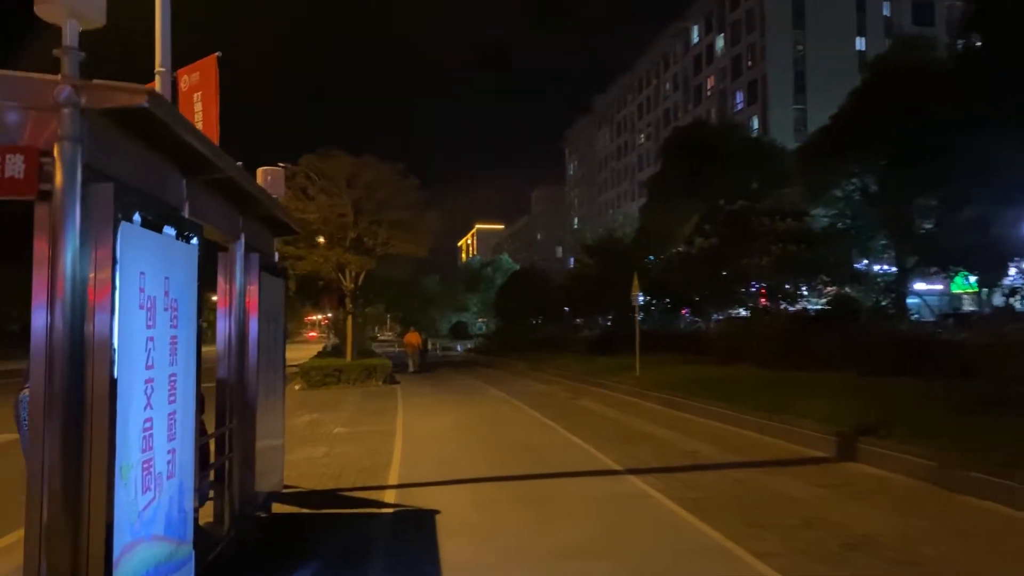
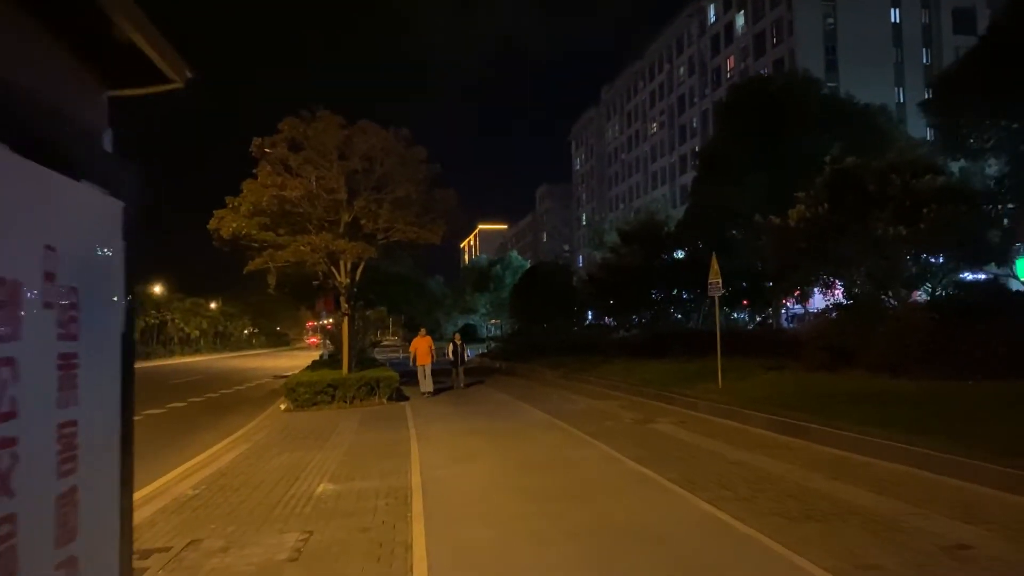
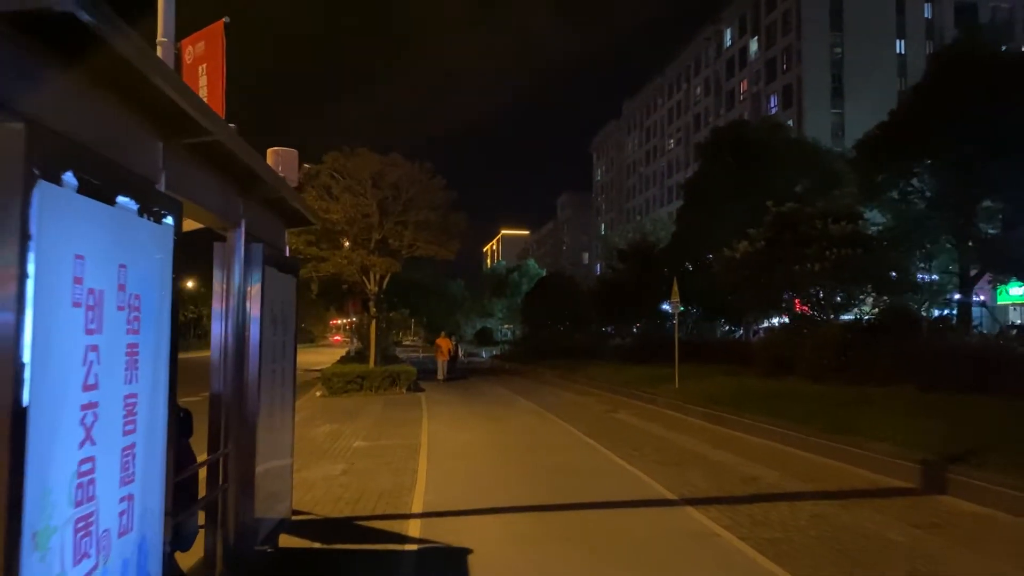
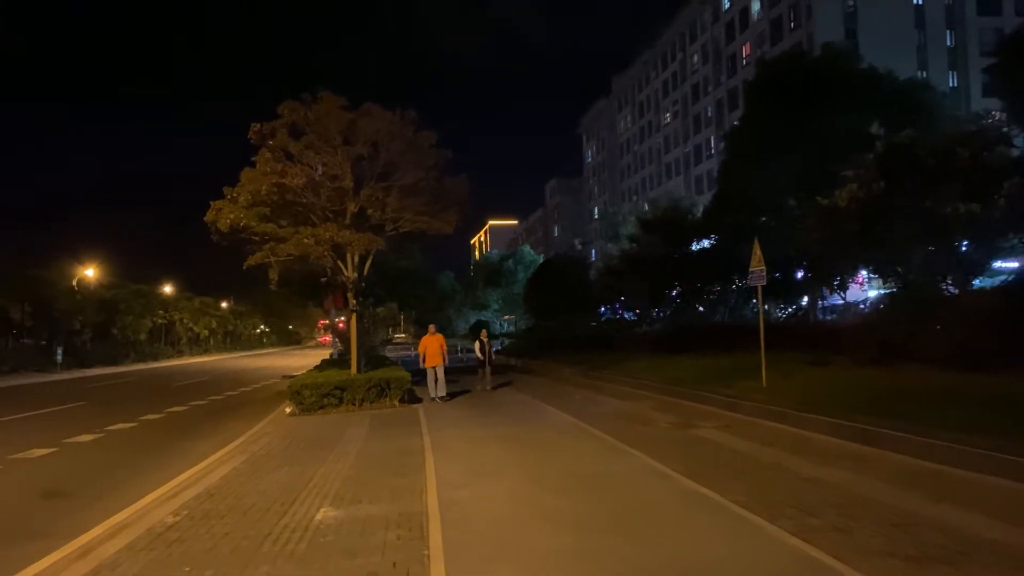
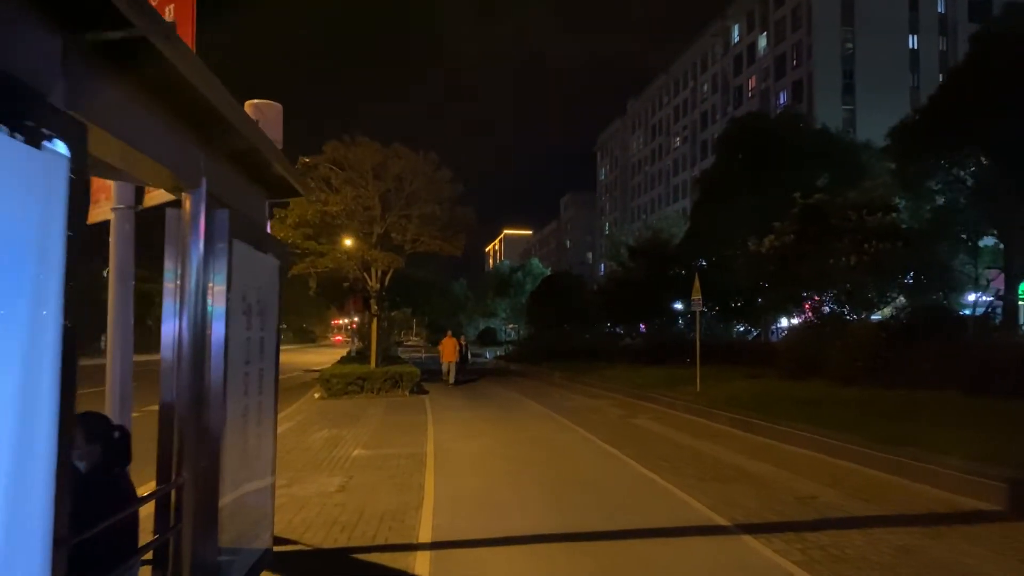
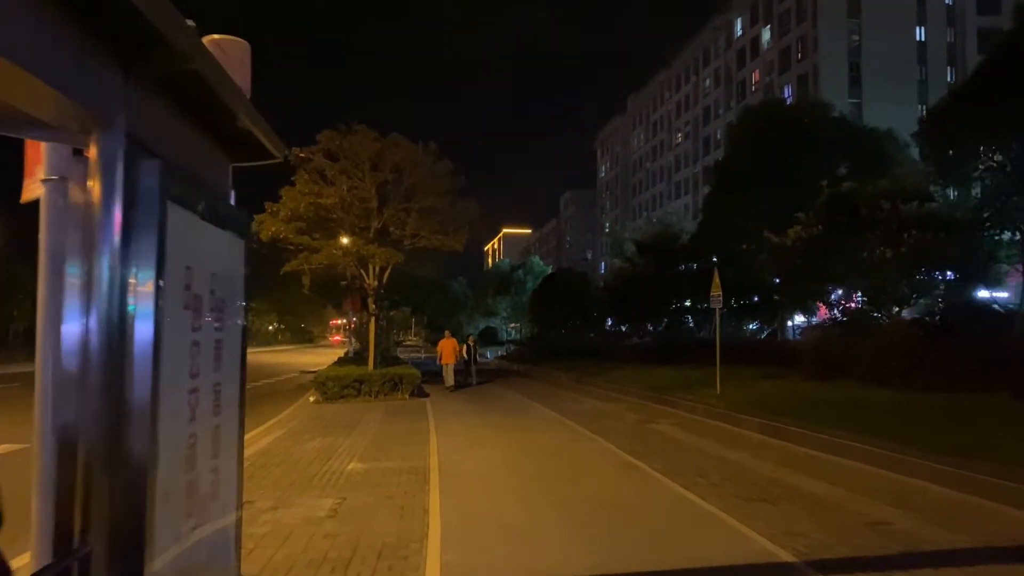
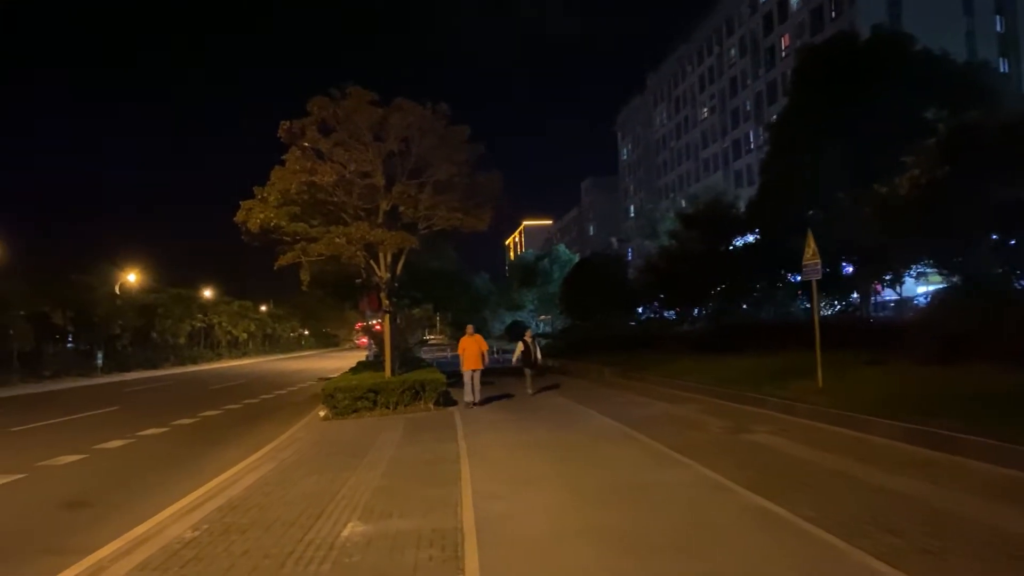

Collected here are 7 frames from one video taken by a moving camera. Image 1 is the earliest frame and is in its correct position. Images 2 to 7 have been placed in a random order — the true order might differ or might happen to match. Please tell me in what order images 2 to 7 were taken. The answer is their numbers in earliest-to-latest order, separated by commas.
3, 5, 6, 2, 4, 7
